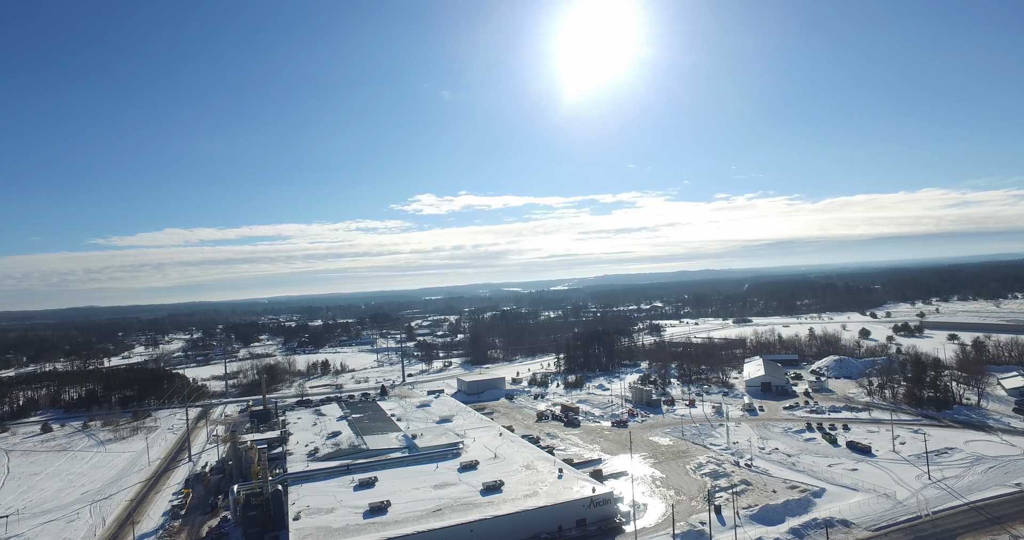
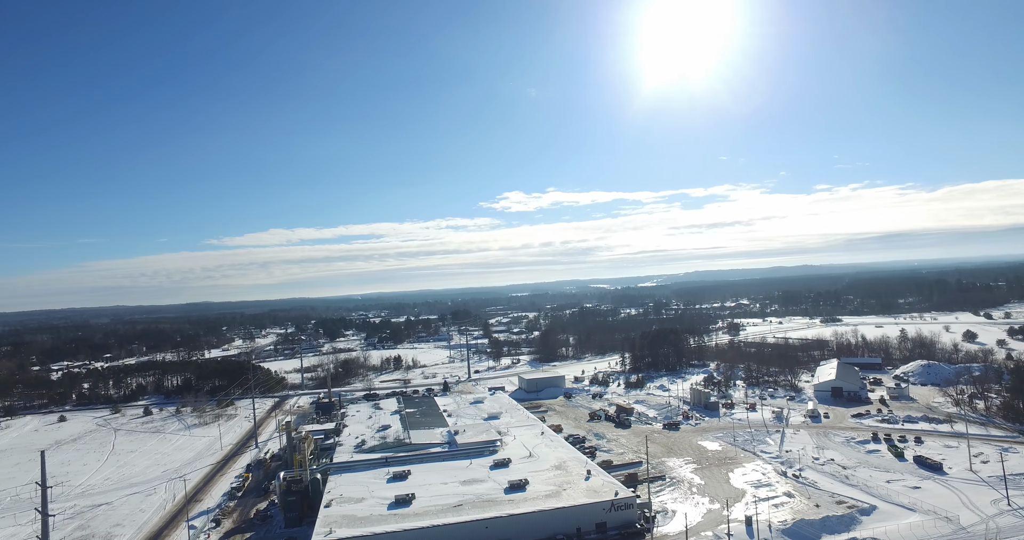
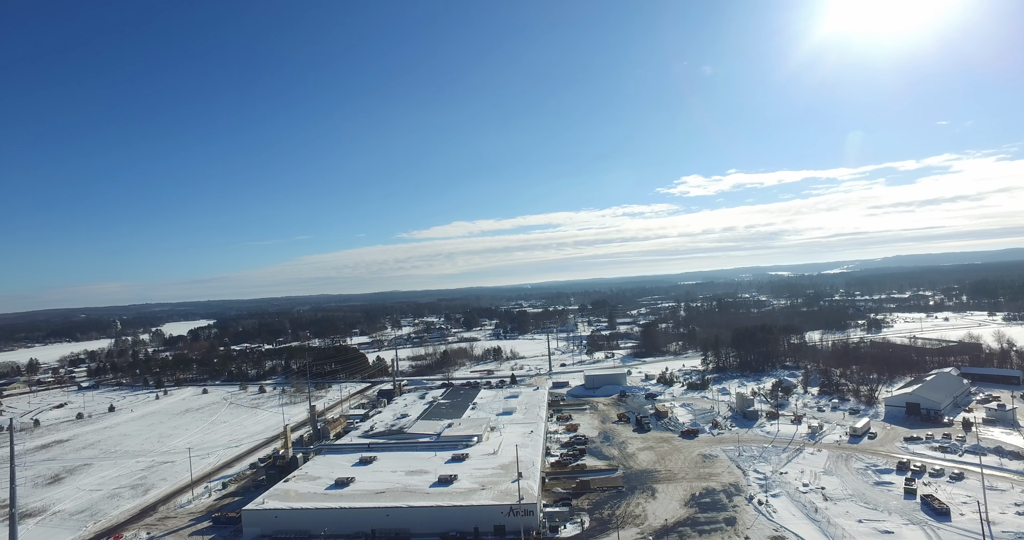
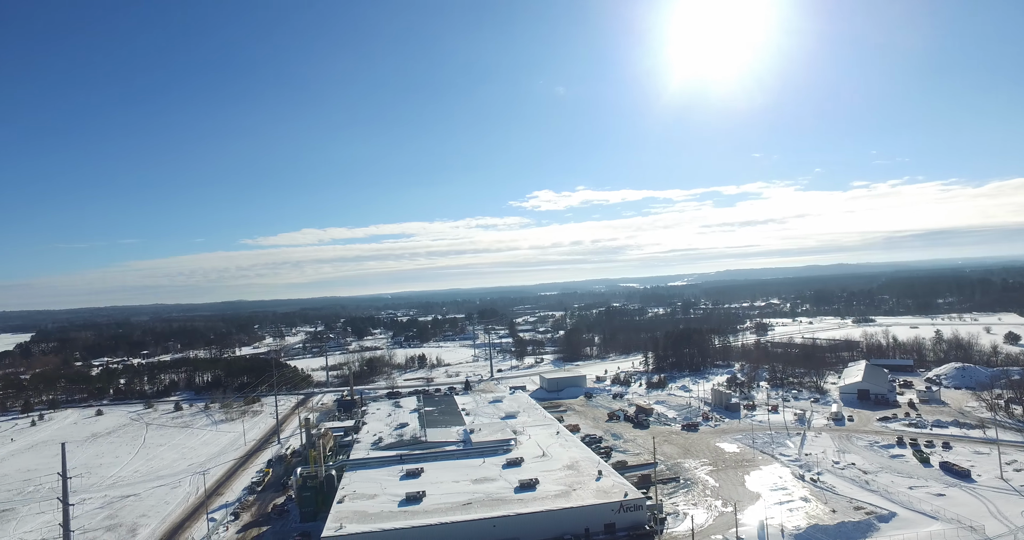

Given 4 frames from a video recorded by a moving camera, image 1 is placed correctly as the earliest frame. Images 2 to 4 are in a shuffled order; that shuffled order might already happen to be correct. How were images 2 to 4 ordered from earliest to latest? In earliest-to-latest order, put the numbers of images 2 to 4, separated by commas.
2, 4, 3
